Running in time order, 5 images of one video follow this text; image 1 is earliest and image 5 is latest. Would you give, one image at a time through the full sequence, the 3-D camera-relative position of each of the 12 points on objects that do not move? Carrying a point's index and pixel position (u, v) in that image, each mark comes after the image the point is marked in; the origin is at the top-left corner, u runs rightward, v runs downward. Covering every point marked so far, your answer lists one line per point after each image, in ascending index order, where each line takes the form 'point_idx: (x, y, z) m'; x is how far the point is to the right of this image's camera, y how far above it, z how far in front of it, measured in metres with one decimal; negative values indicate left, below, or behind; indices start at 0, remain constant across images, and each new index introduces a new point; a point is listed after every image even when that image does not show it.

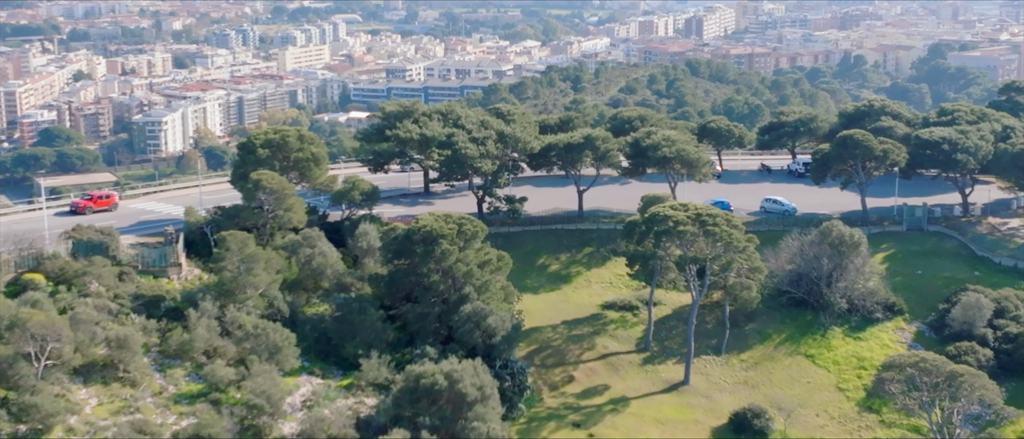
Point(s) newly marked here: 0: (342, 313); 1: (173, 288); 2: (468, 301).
0: (-2.6, -1.4, +19.5) m
1: (-5.2, -1.1, +19.8) m
2: (-0.7, -1.2, +19.7) m
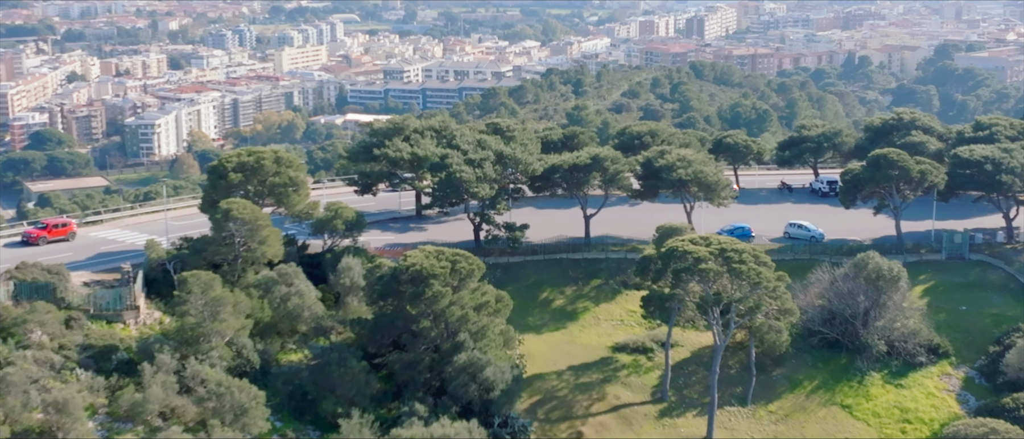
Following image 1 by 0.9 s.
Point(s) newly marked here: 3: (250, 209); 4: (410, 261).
0: (-2.6, -1.9, +17.2) m
1: (-5.2, -1.6, +17.5) m
2: (-0.7, -1.8, +17.4) m
3: (-4.0, +0.1, +19.4) m
4: (-1.4, -0.6, +17.8) m
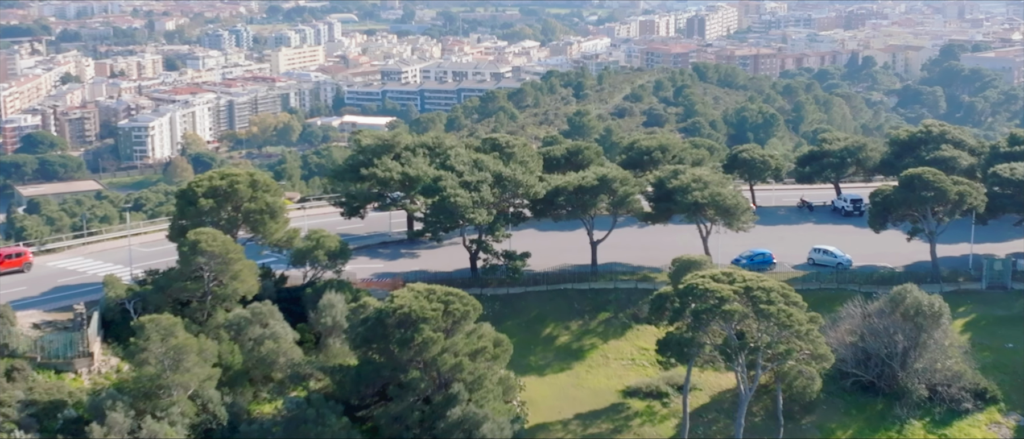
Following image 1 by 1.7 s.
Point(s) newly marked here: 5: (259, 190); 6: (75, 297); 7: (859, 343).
0: (-2.6, -2.4, +15.2) m
1: (-5.2, -2.0, +15.5) m
2: (-0.7, -2.2, +15.4) m
3: (-4.0, -0.3, +17.4) m
4: (-1.4, -1.0, +15.9) m
5: (-3.8, +0.5, +19.3) m
6: (-6.1, -1.1, +18.1) m
7: (+5.0, -1.8, +18.6) m
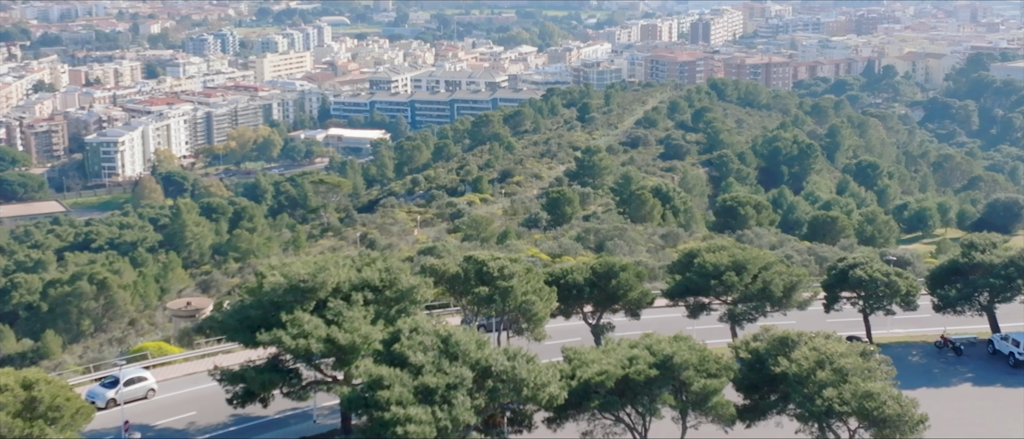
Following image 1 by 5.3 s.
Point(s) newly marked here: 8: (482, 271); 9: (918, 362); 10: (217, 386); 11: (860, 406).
0: (-2.6, -4.4, +6.4) m
1: (-5.2, -4.1, +6.6) m
2: (-0.7, -4.2, +6.6) m
3: (-4.0, -2.3, +8.5) m
4: (-1.4, -3.1, +7.0) m
5: (-3.8, -1.6, +10.5) m
6: (-6.2, -3.1, +9.2) m
7: (+5.0, -3.8, +9.8) m
8: (-0.4, -0.6, +15.1) m
9: (+5.4, -1.9, +17.2) m
10: (-3.5, -2.0, +15.8) m
11: (+3.2, -1.7, +11.8) m
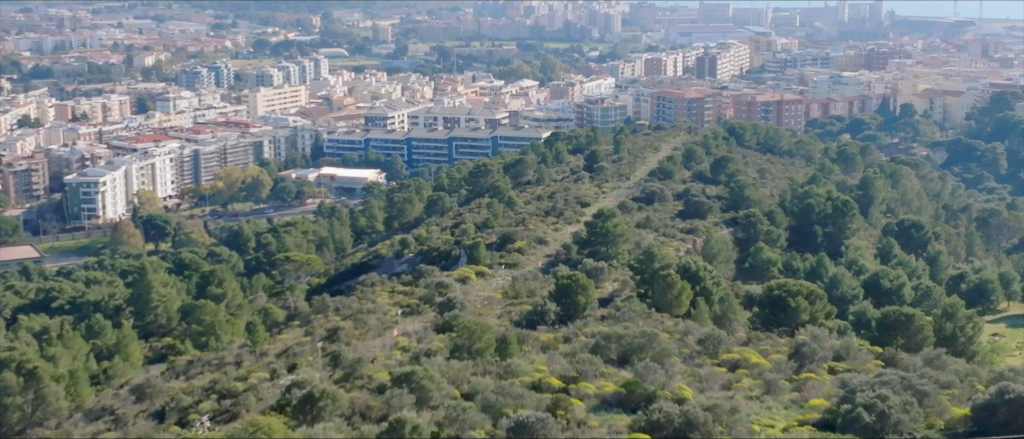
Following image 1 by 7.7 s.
0: (-2.6, -5.8, +0.3) m
1: (-5.2, -5.4, +0.6) m
2: (-0.7, -5.6, +0.5) m
3: (-4.0, -3.7, +2.5) m
4: (-1.4, -4.4, +1.0) m
5: (-3.8, -3.0, +4.5) m
6: (-6.1, -4.5, +3.2) m
7: (+5.0, -5.3, +3.7) m
8: (-0.3, -2.2, +9.1) m
9: (+5.5, -3.6, +11.2) m
10: (-3.4, -3.6, +9.8) m
11: (+3.2, -3.2, +5.8) m
